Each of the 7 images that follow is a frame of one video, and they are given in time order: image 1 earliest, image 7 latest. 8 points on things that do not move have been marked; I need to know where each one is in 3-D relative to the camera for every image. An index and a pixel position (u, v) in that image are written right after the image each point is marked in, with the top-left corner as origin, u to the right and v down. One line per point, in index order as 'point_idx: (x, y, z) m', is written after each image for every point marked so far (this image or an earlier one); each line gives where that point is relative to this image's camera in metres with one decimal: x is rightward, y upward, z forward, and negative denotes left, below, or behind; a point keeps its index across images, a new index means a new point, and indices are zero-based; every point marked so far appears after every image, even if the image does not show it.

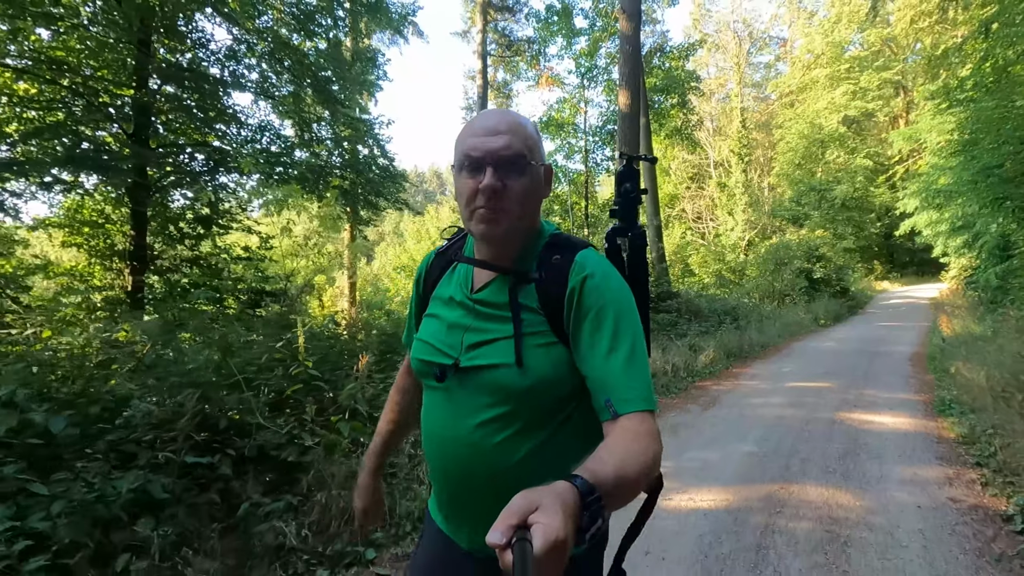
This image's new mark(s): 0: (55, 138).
0: (-5.8, +1.8, +6.5) m
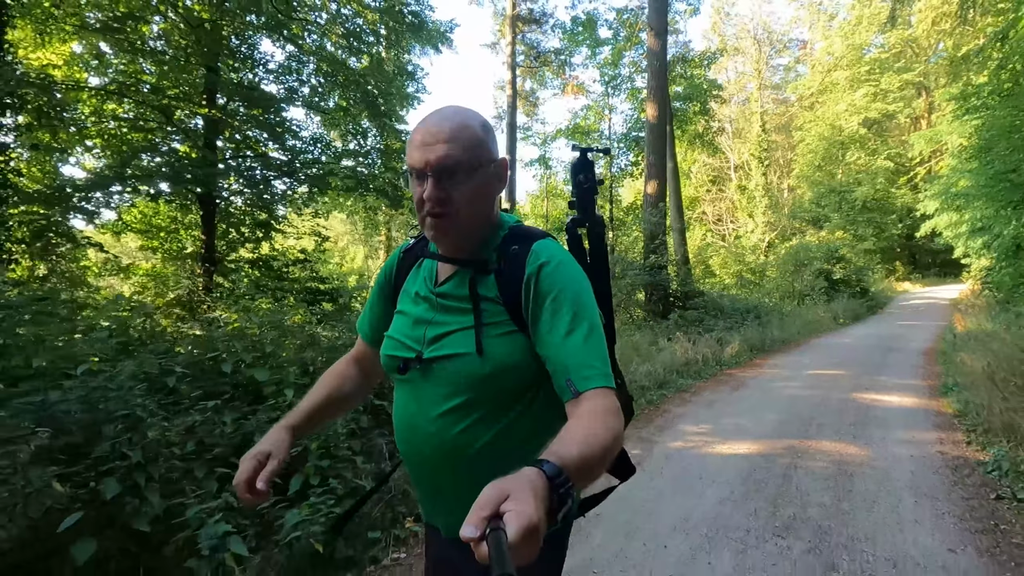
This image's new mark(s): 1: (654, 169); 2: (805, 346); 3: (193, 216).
0: (-5.3, +1.8, +7.2) m
1: (+2.8, +2.2, +10.1) m
2: (+5.5, -1.1, +9.9) m
3: (-4.7, +1.1, +7.8) m
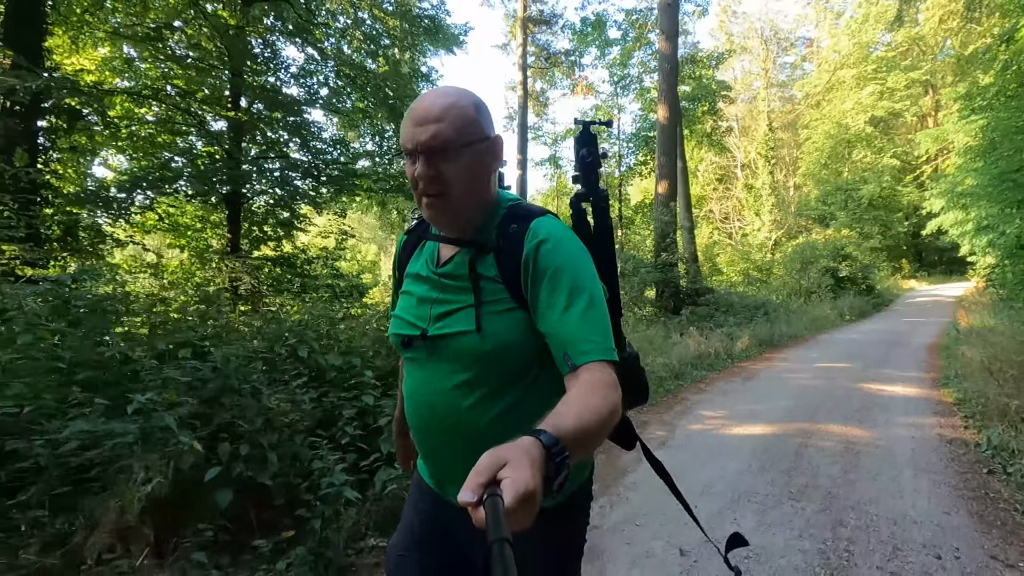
0: (-5.1, +1.9, +7.5) m
1: (+3.0, +2.3, +10.3) m
2: (+5.8, -1.0, +10.1) m
3: (-4.5, +1.1, +8.1) m
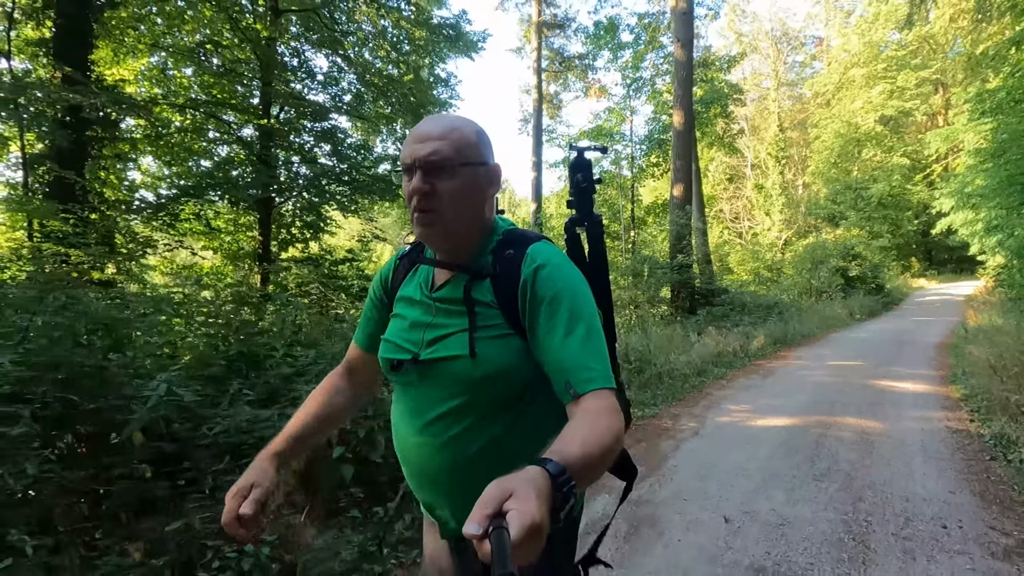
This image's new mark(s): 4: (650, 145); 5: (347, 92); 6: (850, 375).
0: (-4.8, +1.9, +7.8) m
1: (+3.4, +2.3, +10.5) m
2: (+6.1, -1.0, +10.3) m
3: (-4.2, +1.1, +8.4) m
4: (+3.7, +3.8, +14.0) m
5: (-2.8, +3.3, +8.8) m
6: (+4.8, -1.2, +7.4) m
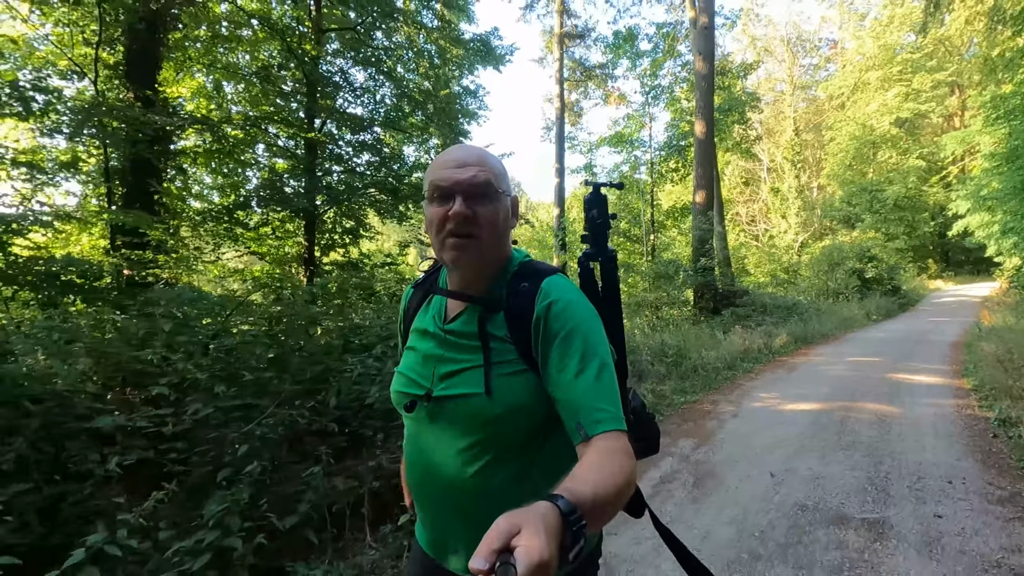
0: (-4.3, +1.8, +8.3) m
1: (+3.9, +2.2, +10.9) m
2: (+6.6, -1.0, +10.7) m
3: (-3.7, +1.1, +8.9) m
4: (+4.3, +3.8, +14.4) m
5: (-2.3, +3.2, +9.3) m
6: (+5.3, -1.2, +7.8) m
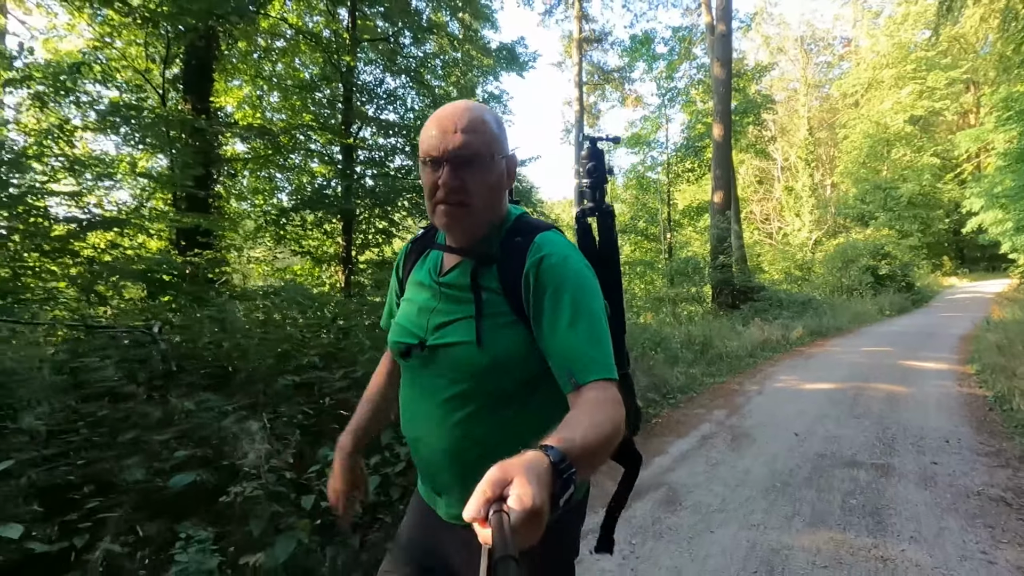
0: (-3.8, +1.9, +8.9) m
1: (+4.4, +2.3, +11.3) m
2: (+7.1, -1.0, +11.0) m
3: (-3.2, +1.1, +9.5) m
4: (+4.8, +3.8, +14.7) m
5: (-1.8, +3.3, +9.8) m
6: (+5.7, -1.2, +8.1) m
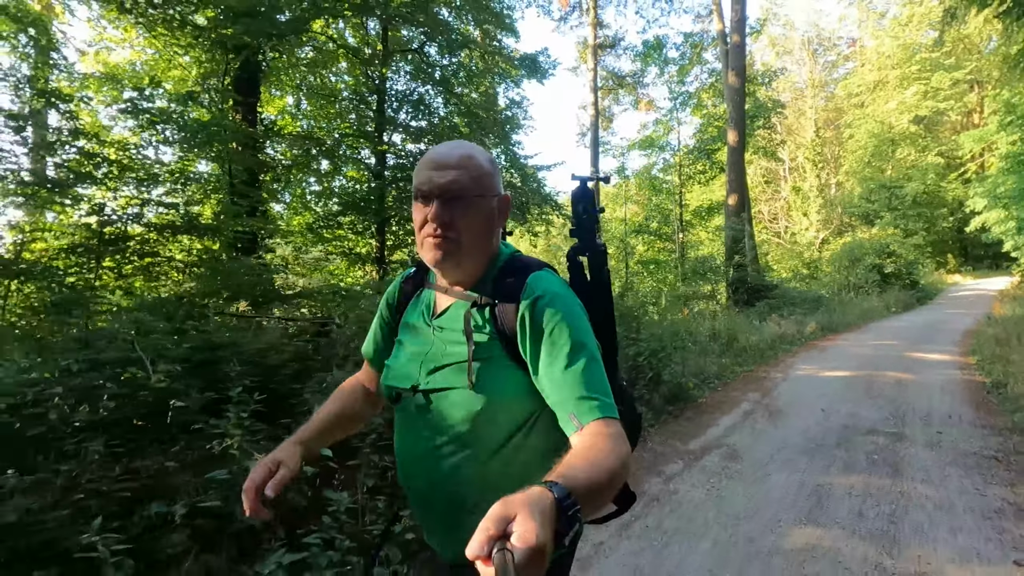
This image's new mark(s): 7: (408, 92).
0: (-3.4, +1.9, +9.4) m
1: (+4.9, +2.3, +11.7) m
2: (+7.6, -0.9, +11.5) m
3: (-2.8, +1.2, +10.0) m
4: (+5.3, +3.9, +15.2) m
5: (-1.4, +3.3, +10.3) m
6: (+6.1, -1.2, +8.6) m
7: (-1.9, +3.7, +9.9) m
